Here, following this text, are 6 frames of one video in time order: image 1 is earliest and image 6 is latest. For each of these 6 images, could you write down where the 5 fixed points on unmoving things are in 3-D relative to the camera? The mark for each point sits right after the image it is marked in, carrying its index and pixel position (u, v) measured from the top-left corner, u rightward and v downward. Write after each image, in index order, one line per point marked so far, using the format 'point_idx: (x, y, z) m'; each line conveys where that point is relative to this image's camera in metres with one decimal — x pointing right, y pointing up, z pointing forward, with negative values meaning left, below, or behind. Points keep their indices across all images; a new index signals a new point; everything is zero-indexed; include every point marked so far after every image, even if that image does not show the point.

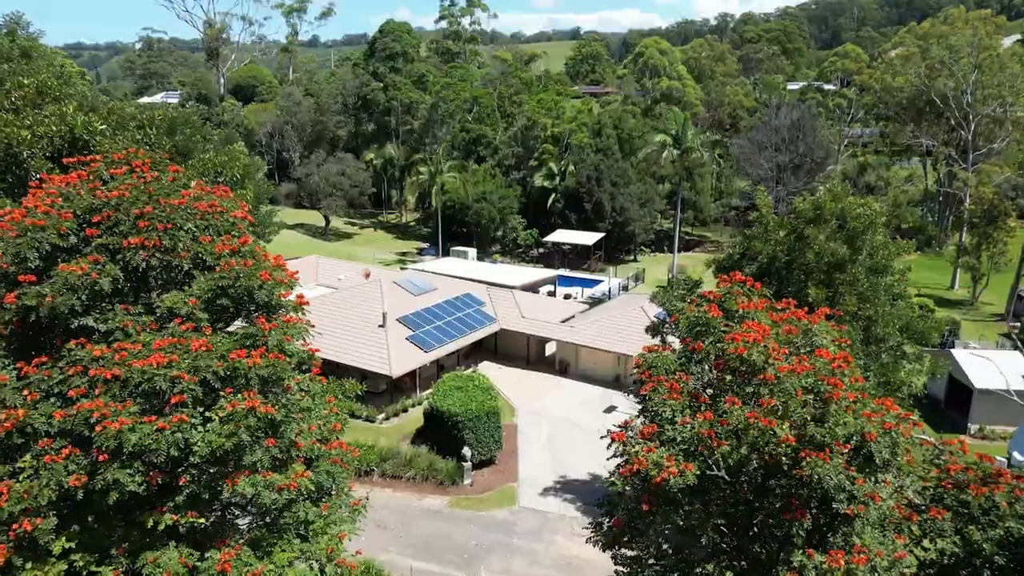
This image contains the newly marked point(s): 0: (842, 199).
0: (+9.6, +2.6, +18.8) m
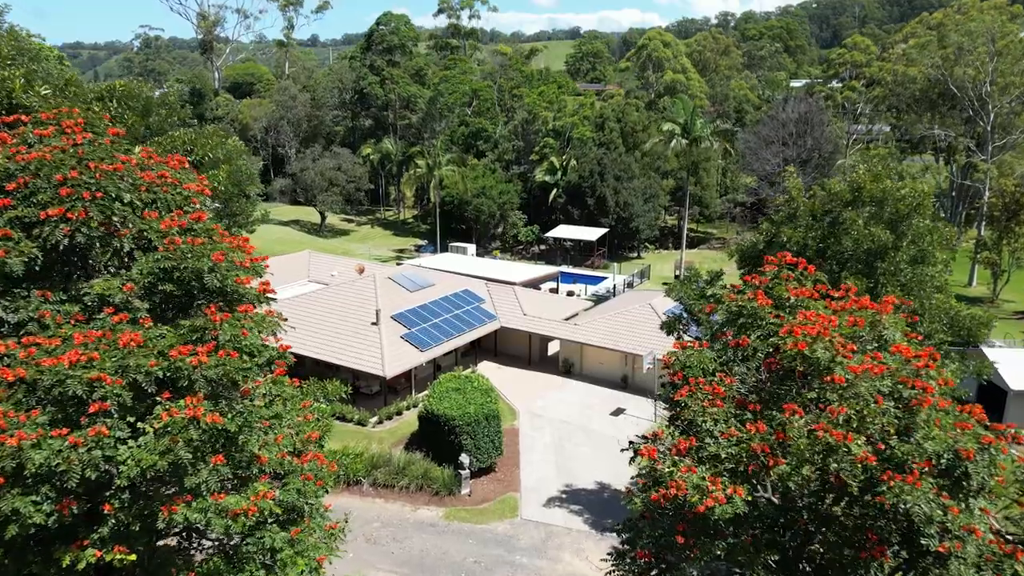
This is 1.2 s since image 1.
0: (+9.7, +2.8, +16.9) m
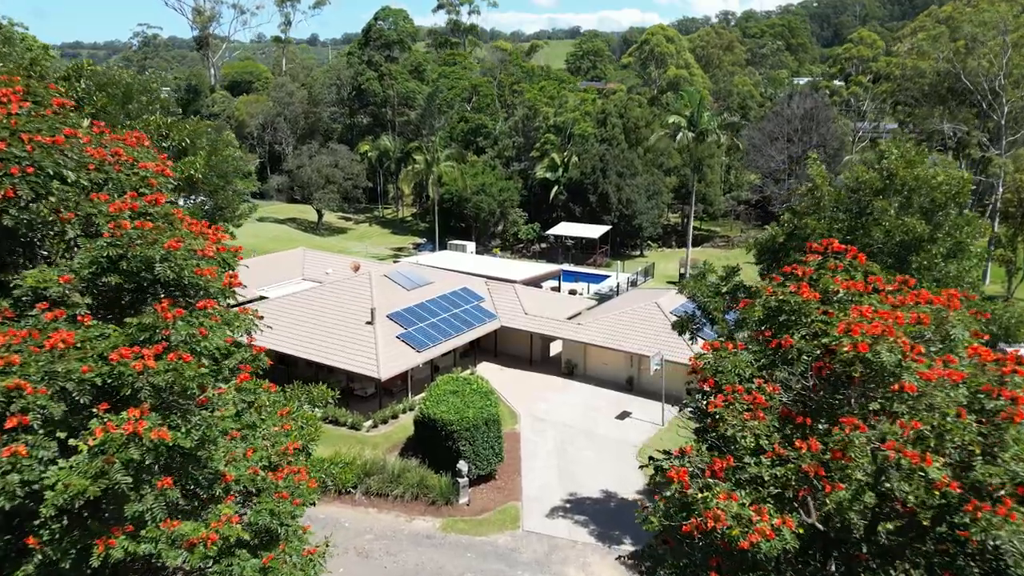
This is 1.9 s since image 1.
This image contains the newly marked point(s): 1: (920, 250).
0: (+9.7, +2.9, +15.7) m
1: (+9.2, +0.8, +14.7) m
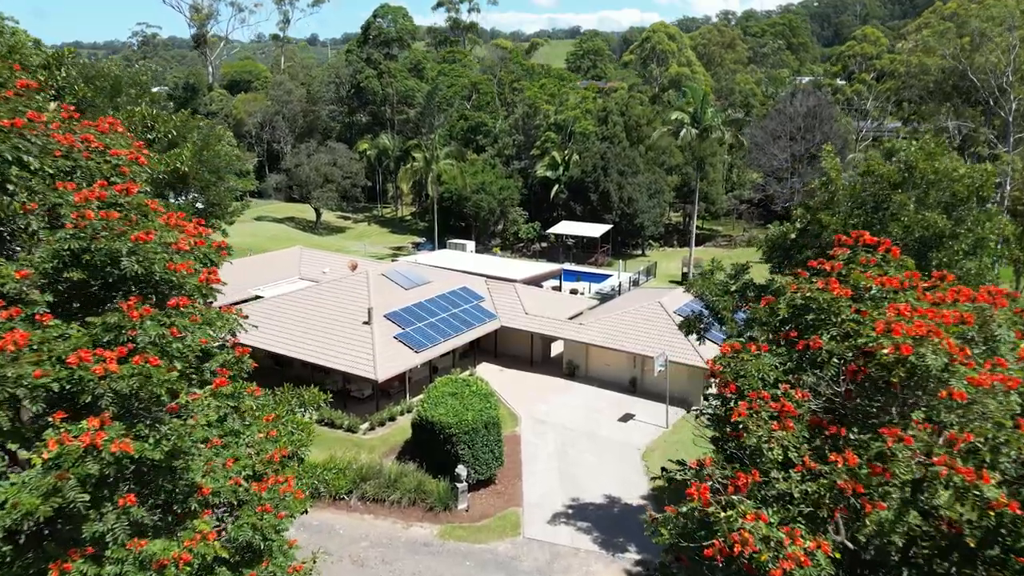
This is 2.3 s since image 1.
0: (+9.7, +3.0, +15.0) m
1: (+9.2, +0.9, +14.0) m
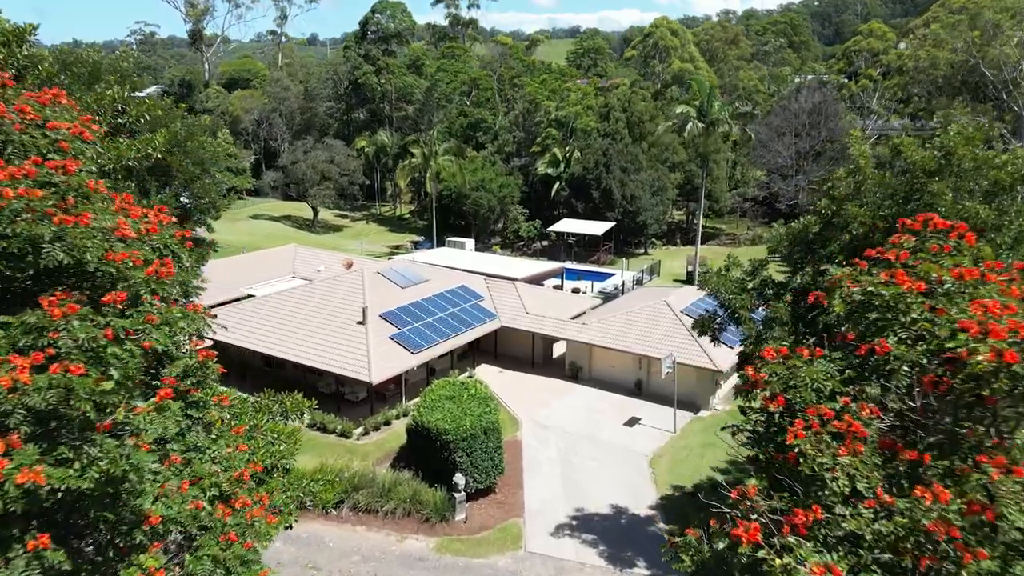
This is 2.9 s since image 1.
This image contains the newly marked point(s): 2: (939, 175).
0: (+9.8, +3.0, +13.8) m
1: (+9.2, +1.0, +12.8) m
2: (+9.0, +2.4, +13.8) m
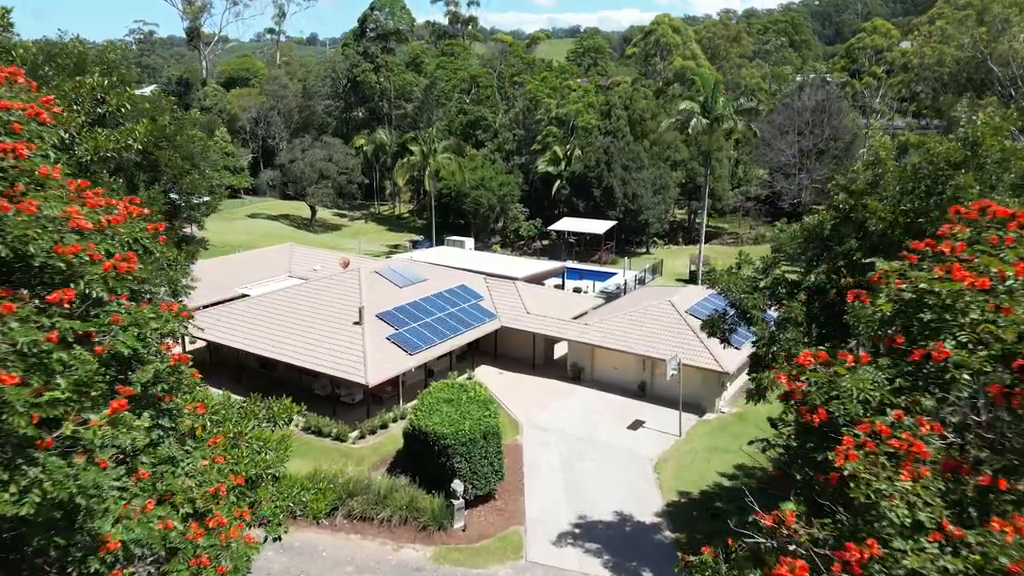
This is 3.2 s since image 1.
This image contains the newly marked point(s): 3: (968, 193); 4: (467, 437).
0: (+9.8, +3.0, +13.1) m
1: (+9.2, +1.0, +12.1) m
2: (+9.0, +2.4, +13.1) m
3: (+8.6, +1.8, +12.3) m
4: (-1.3, -4.4, +19.2) m
